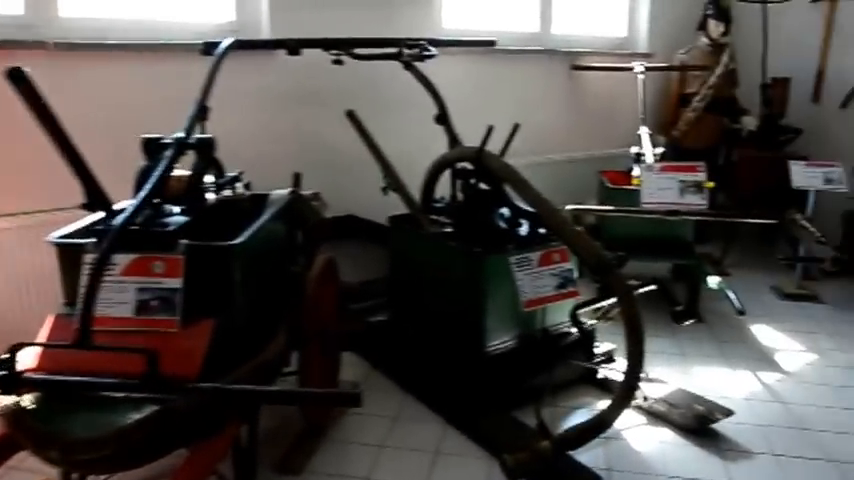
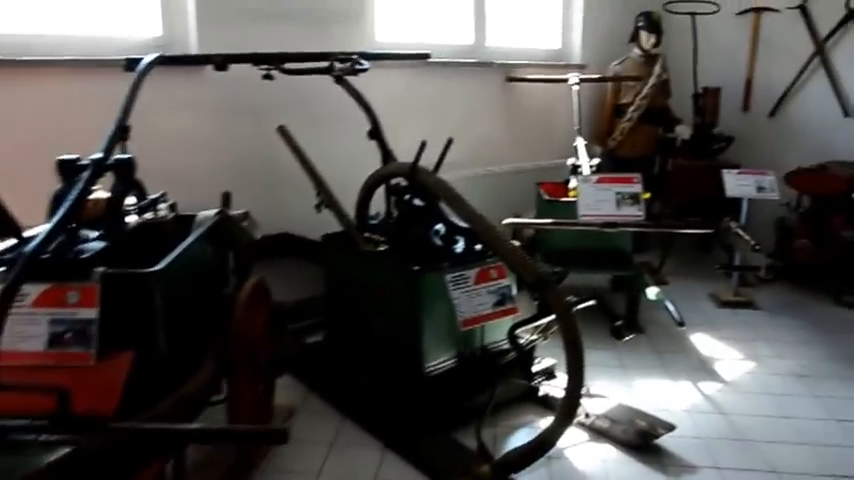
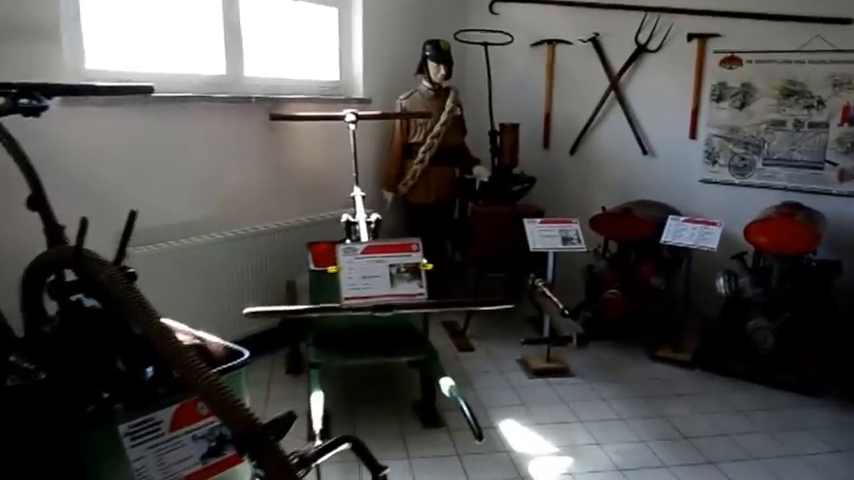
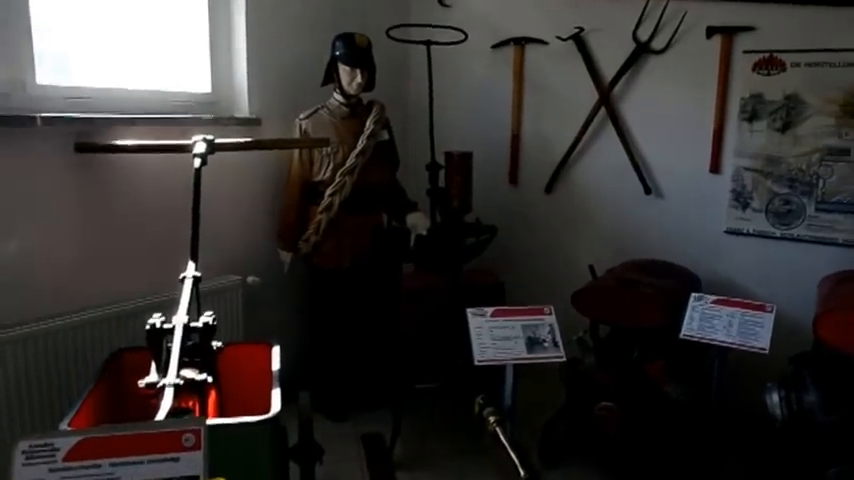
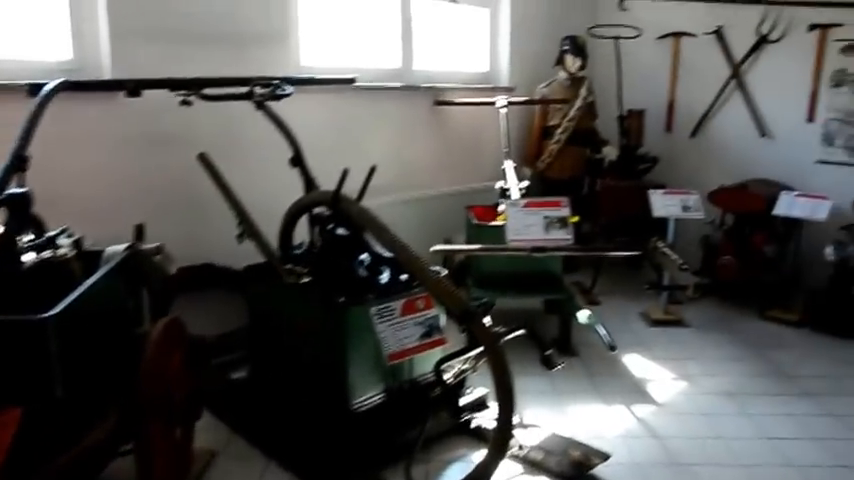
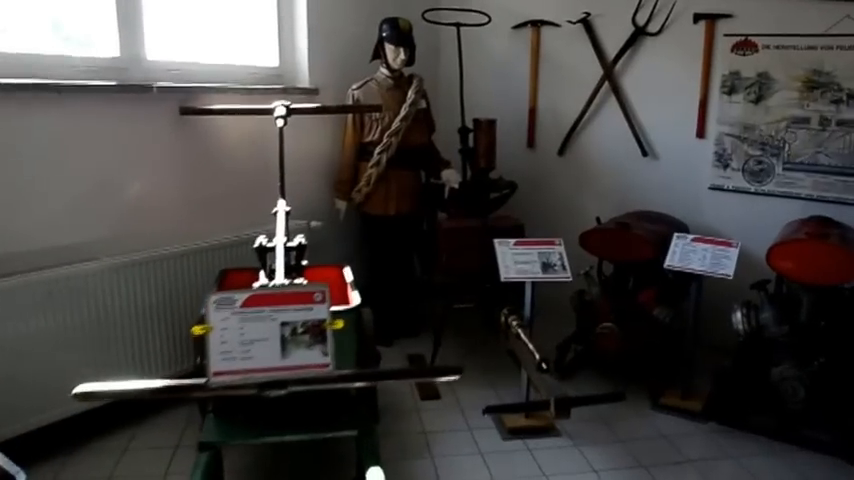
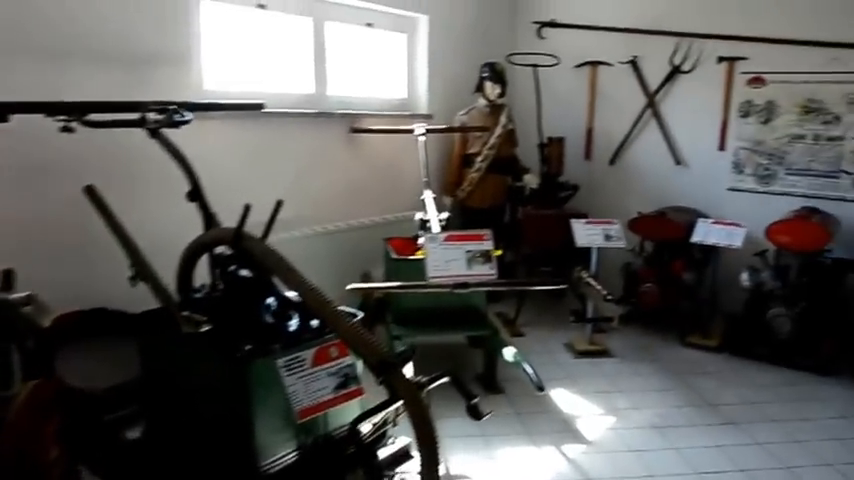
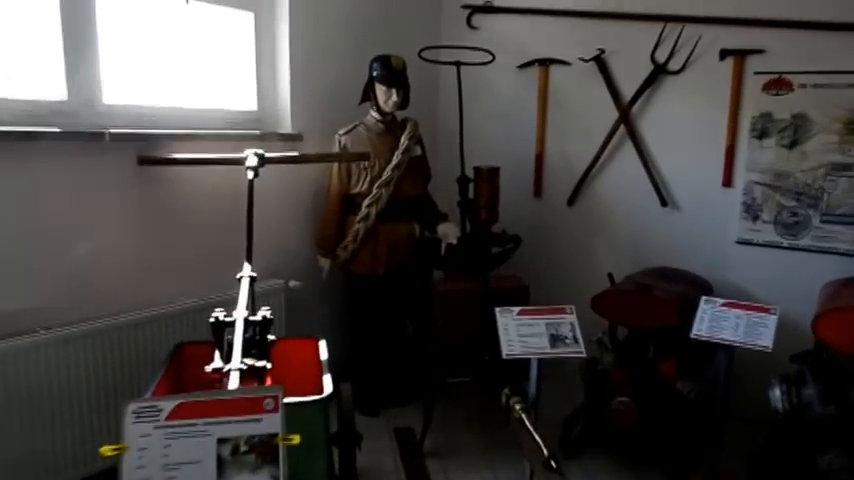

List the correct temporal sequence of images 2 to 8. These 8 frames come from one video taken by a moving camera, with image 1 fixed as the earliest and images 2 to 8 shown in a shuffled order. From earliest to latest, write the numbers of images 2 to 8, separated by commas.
2, 5, 7, 3, 6, 8, 4
